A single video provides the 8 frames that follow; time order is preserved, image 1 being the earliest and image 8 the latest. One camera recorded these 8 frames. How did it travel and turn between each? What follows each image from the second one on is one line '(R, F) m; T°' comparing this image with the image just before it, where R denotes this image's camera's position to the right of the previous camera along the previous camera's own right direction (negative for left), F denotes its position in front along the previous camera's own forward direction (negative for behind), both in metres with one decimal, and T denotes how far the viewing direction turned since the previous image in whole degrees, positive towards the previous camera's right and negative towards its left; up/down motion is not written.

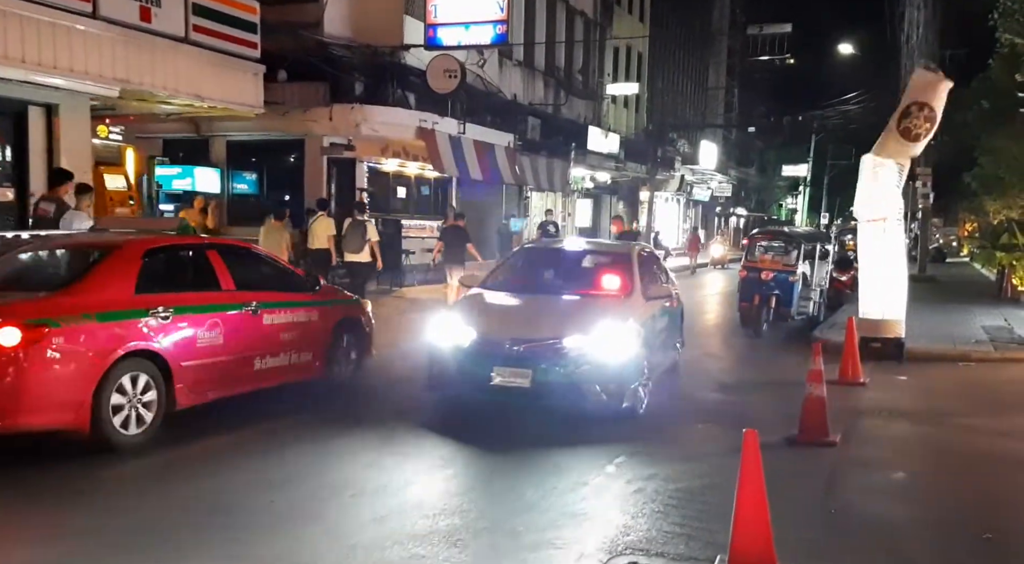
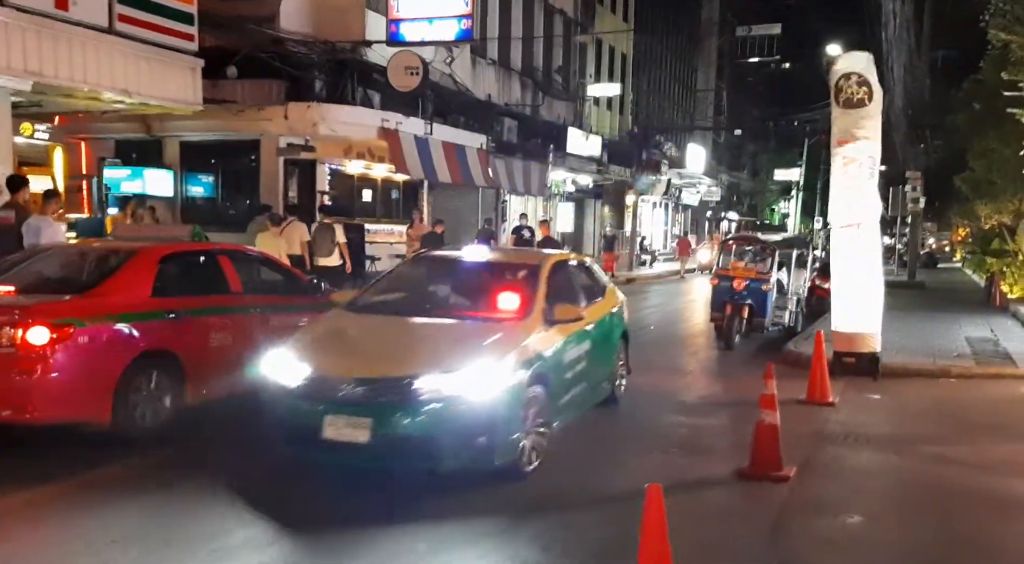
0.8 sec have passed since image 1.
(+0.6, +0.8) m; 0°
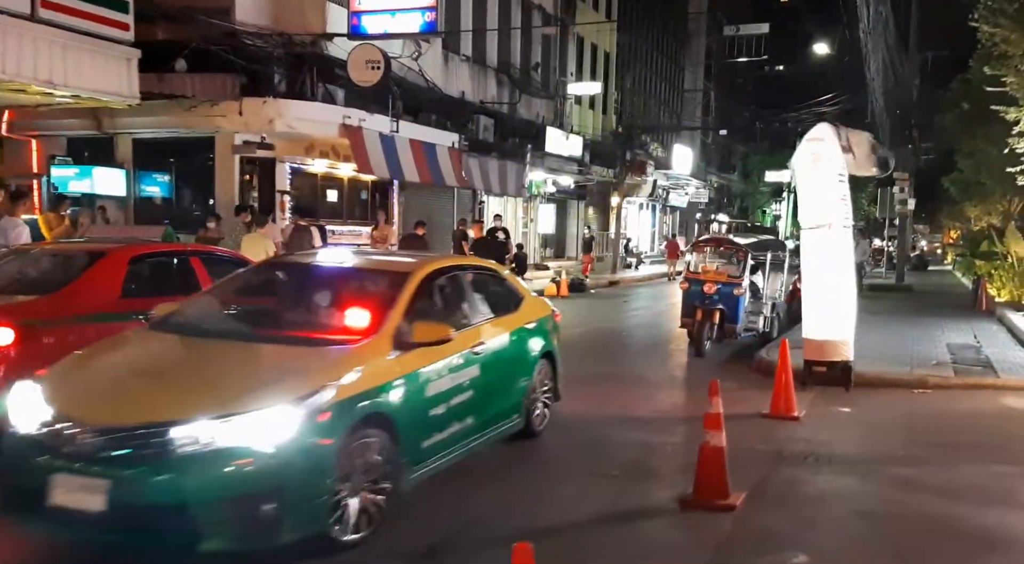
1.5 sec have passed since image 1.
(+0.5, +0.7) m; 0°
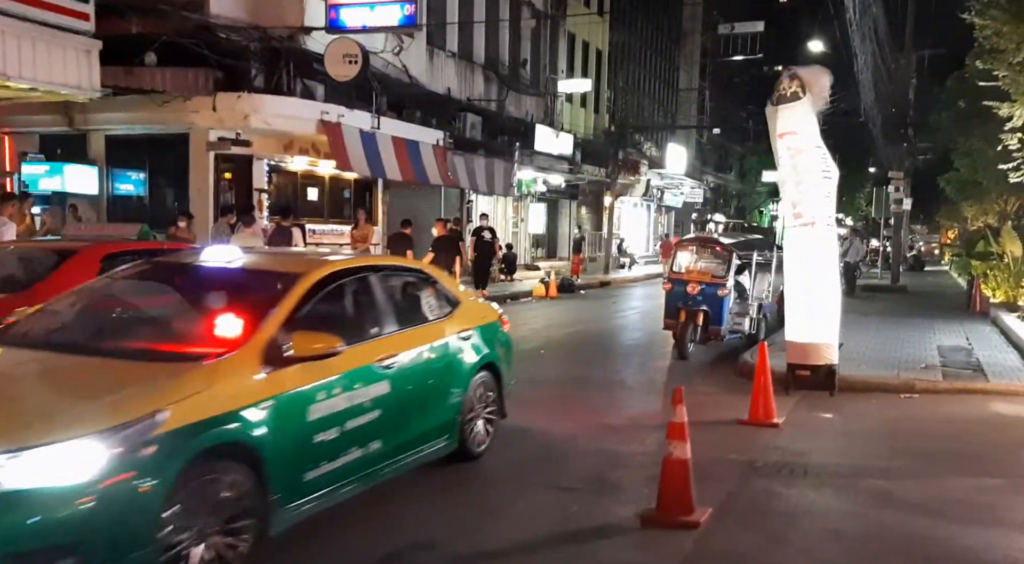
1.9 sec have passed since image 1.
(+0.3, +0.4) m; 0°
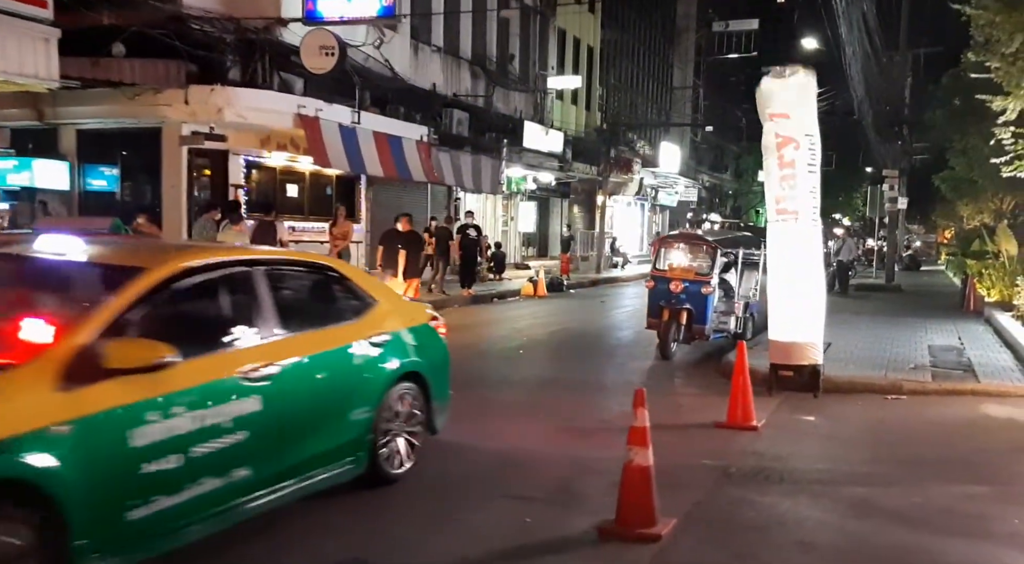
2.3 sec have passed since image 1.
(+0.3, +0.4) m; 0°
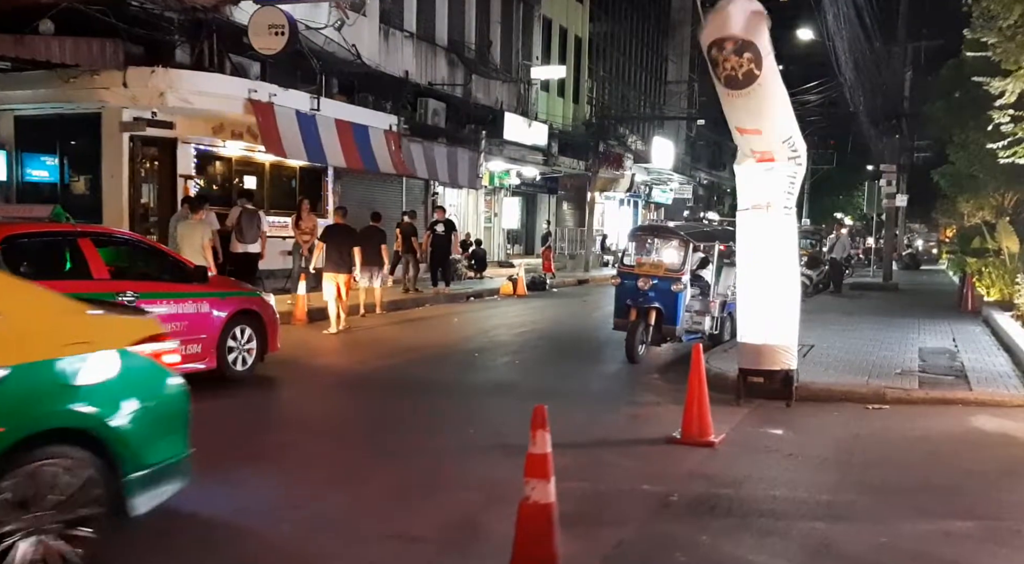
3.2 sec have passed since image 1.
(+0.6, +1.0) m; 0°
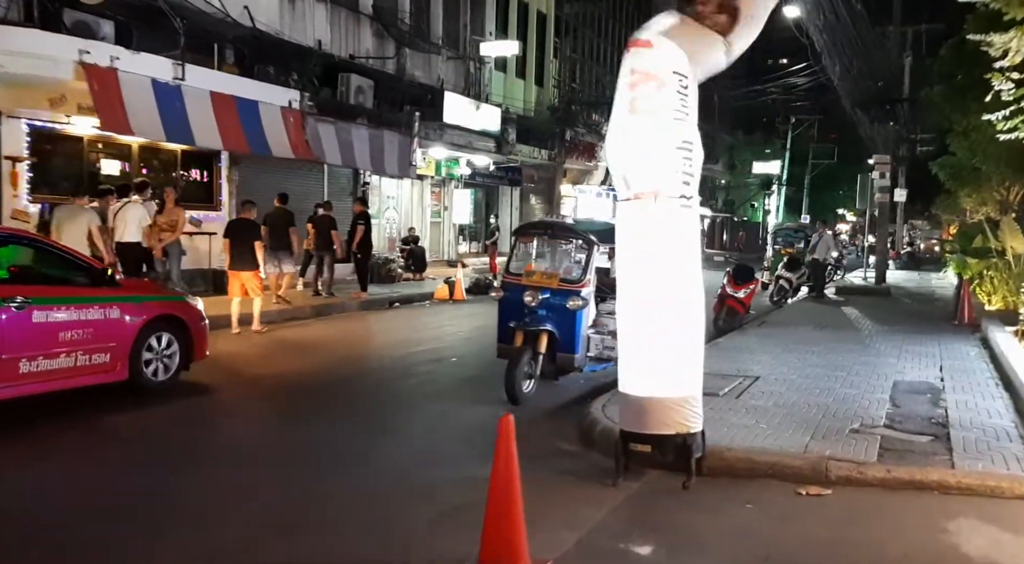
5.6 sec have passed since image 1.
(+1.5, +2.8) m; 0°
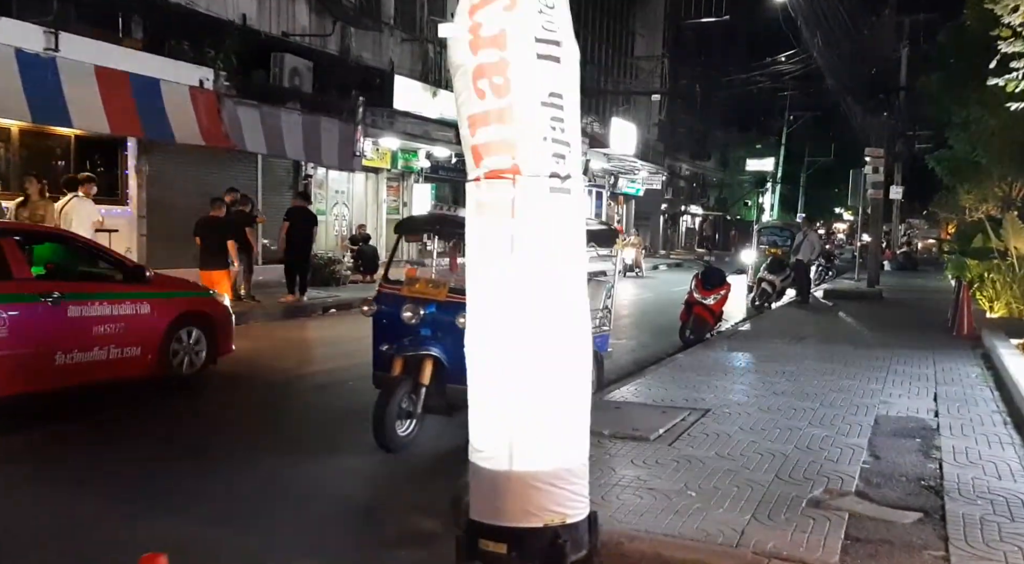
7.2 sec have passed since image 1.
(+0.9, +2.0) m; 0°
